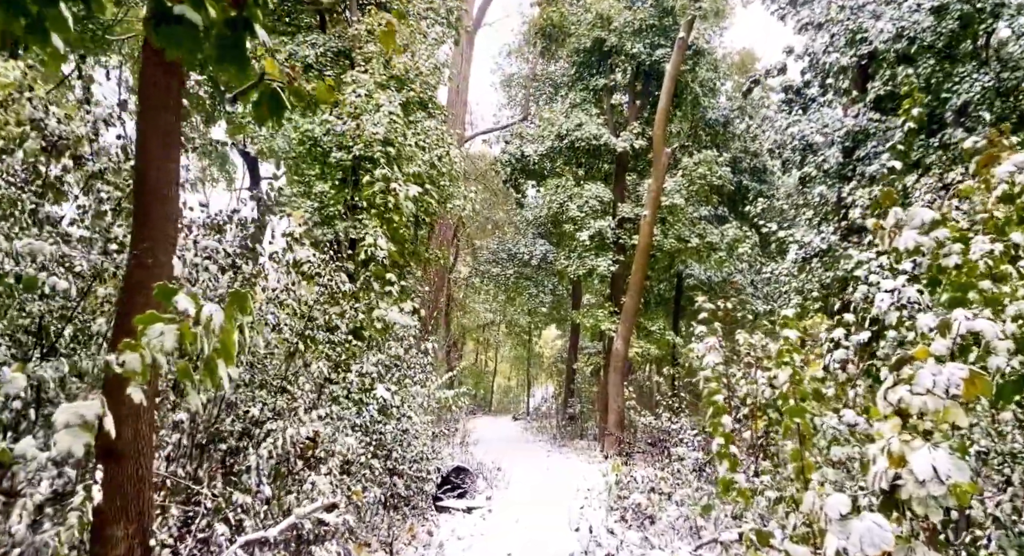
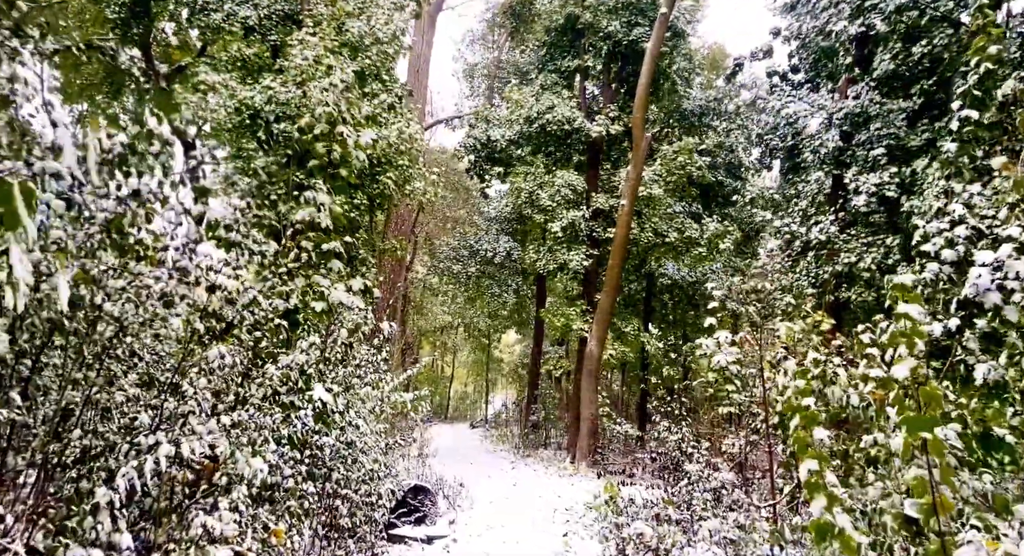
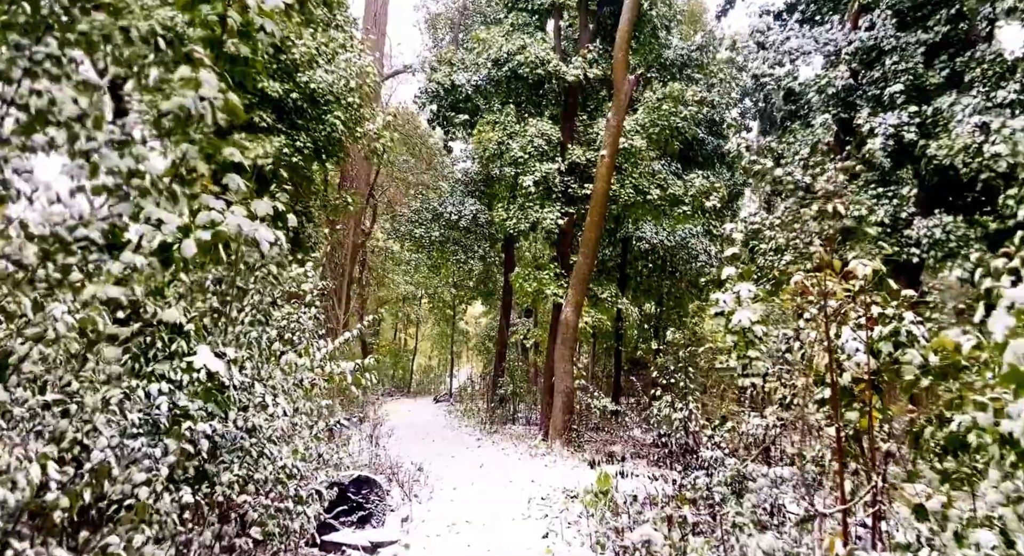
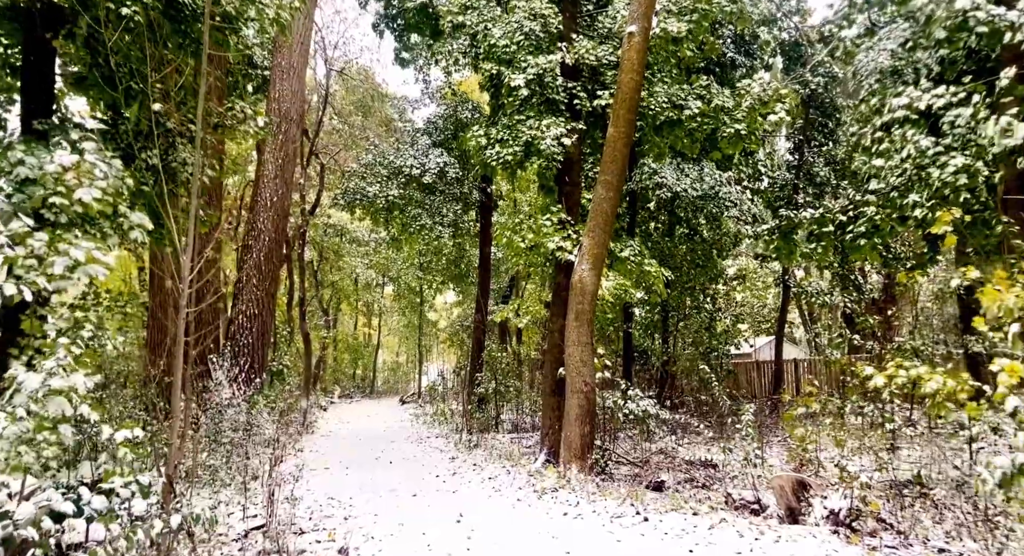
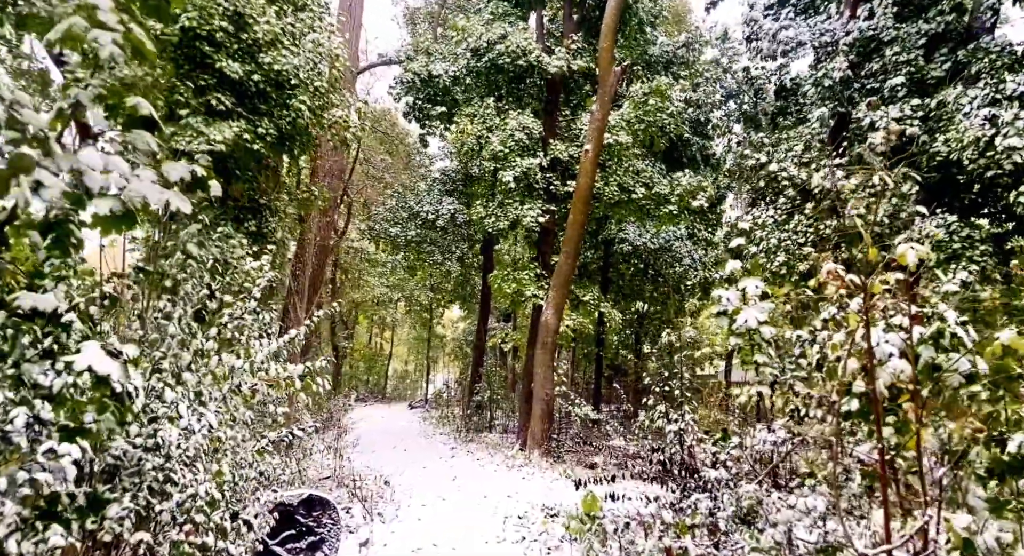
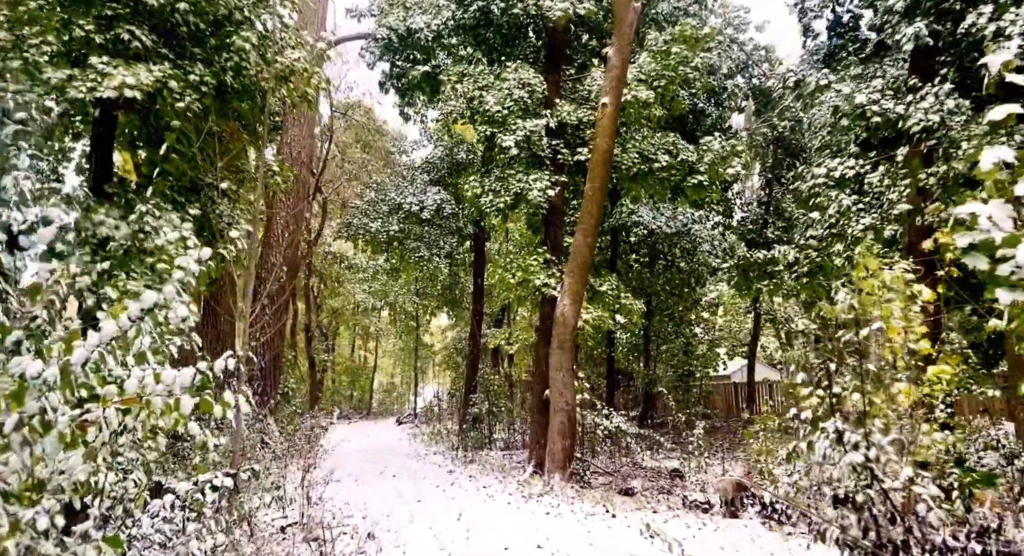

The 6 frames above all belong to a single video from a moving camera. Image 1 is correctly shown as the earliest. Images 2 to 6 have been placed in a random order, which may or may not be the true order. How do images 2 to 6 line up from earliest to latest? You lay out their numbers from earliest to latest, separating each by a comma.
2, 3, 5, 6, 4
